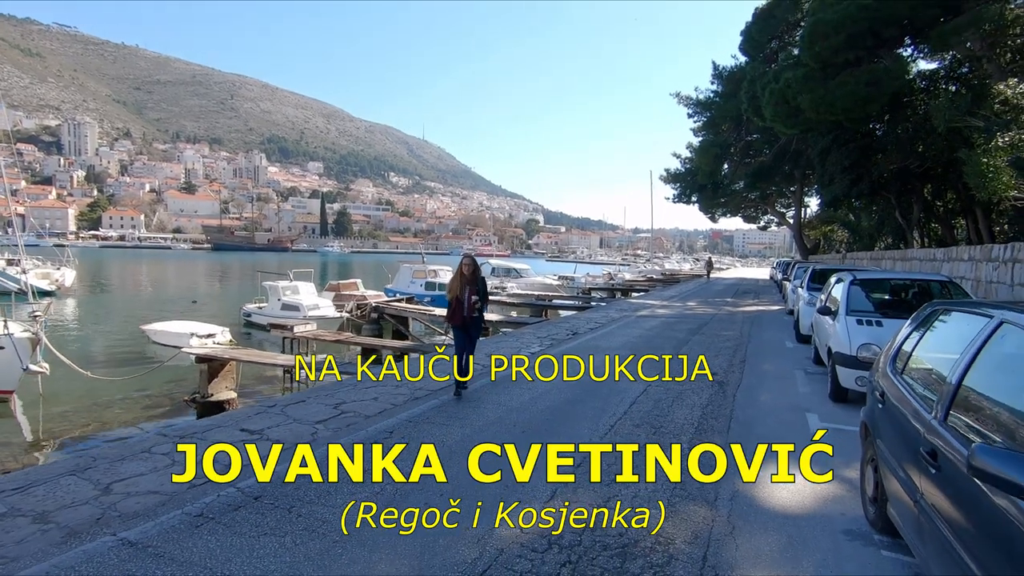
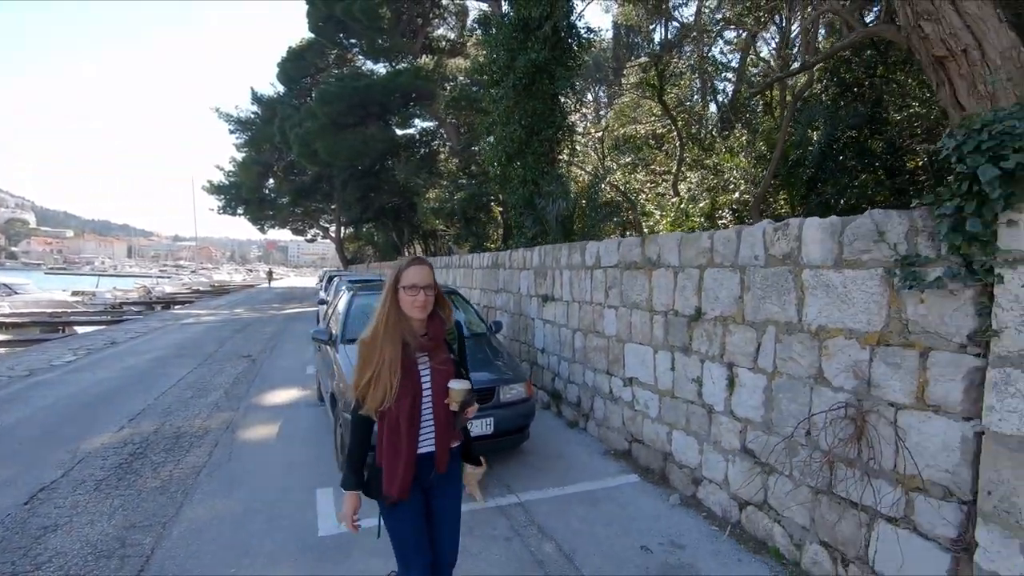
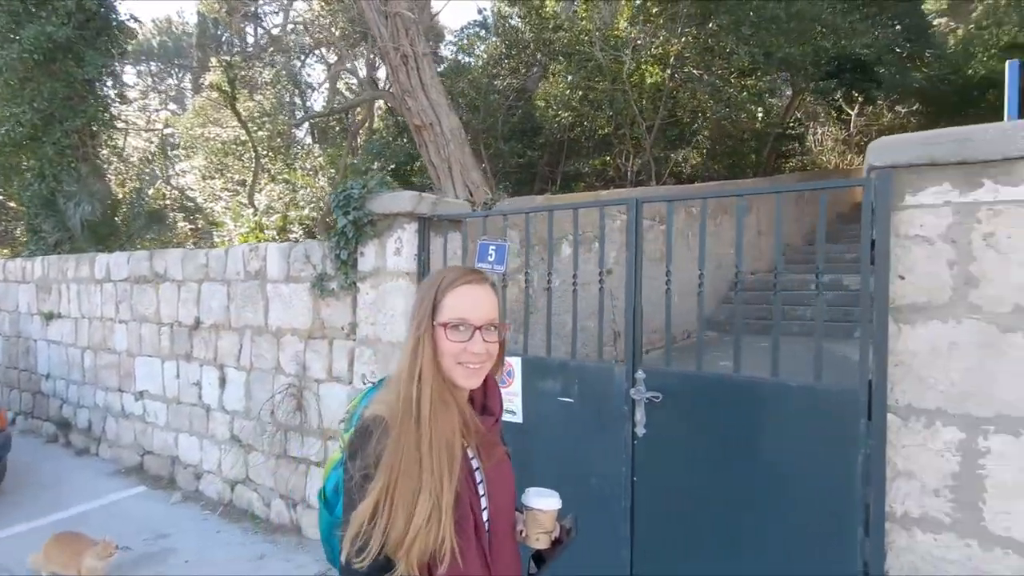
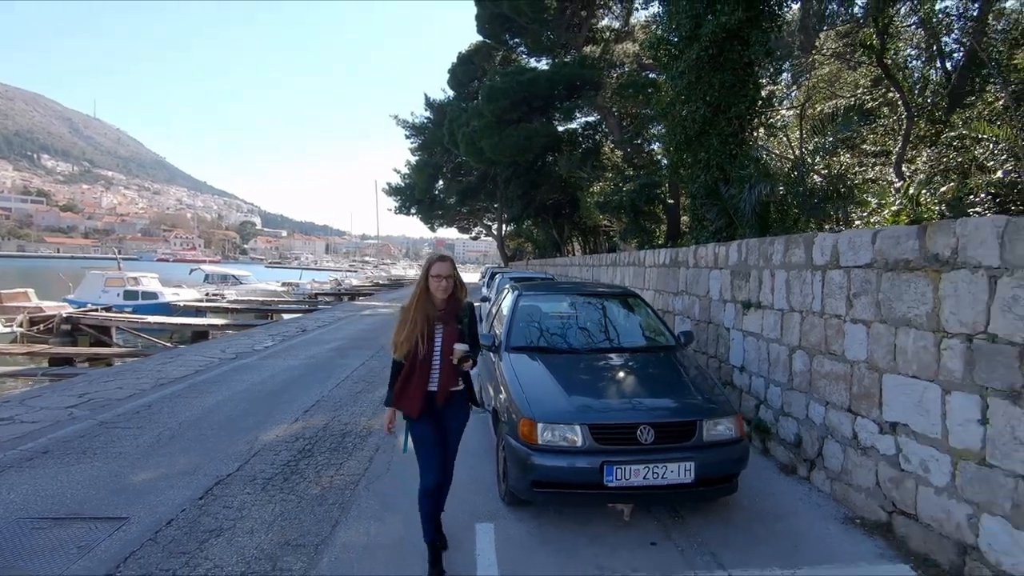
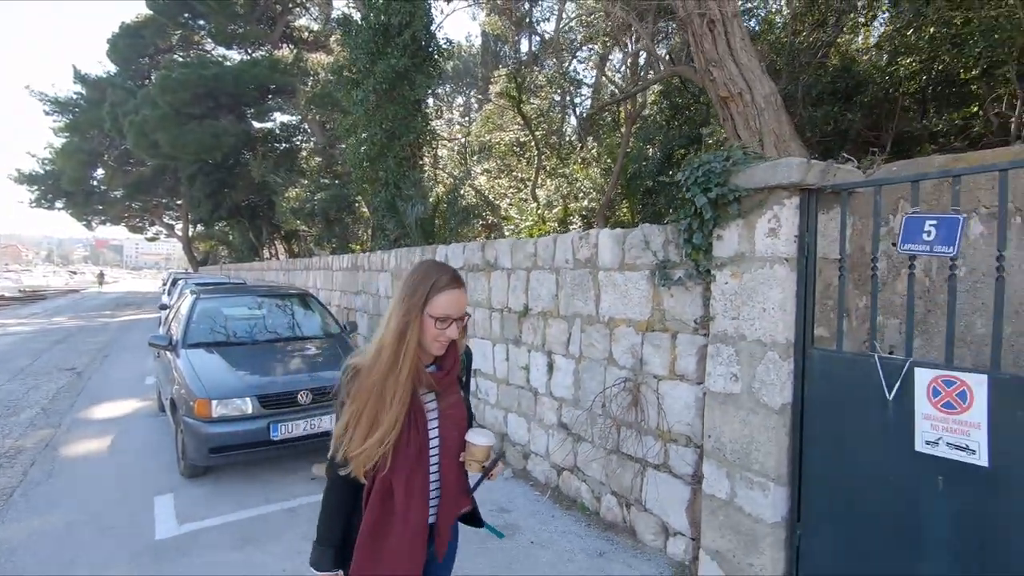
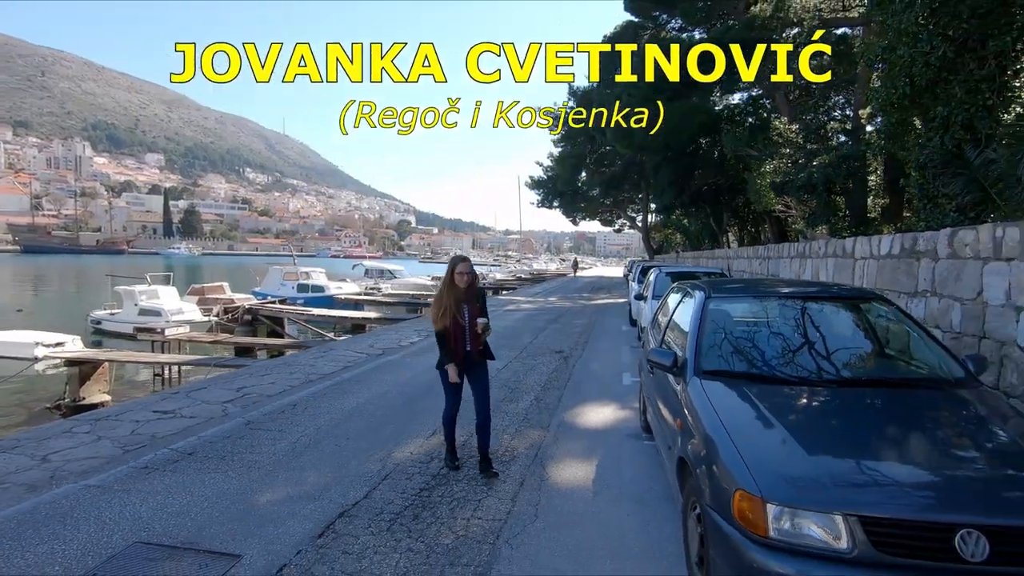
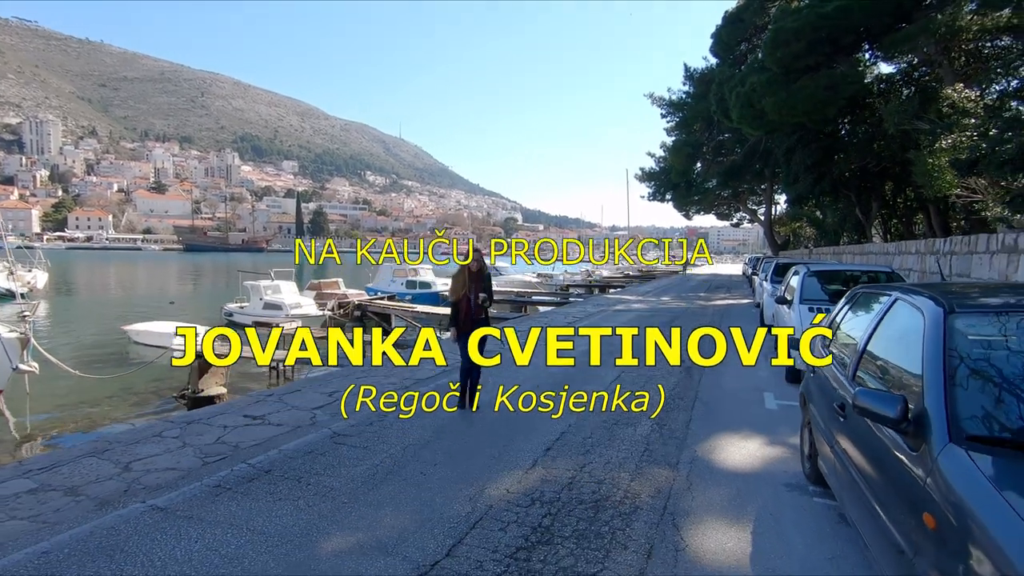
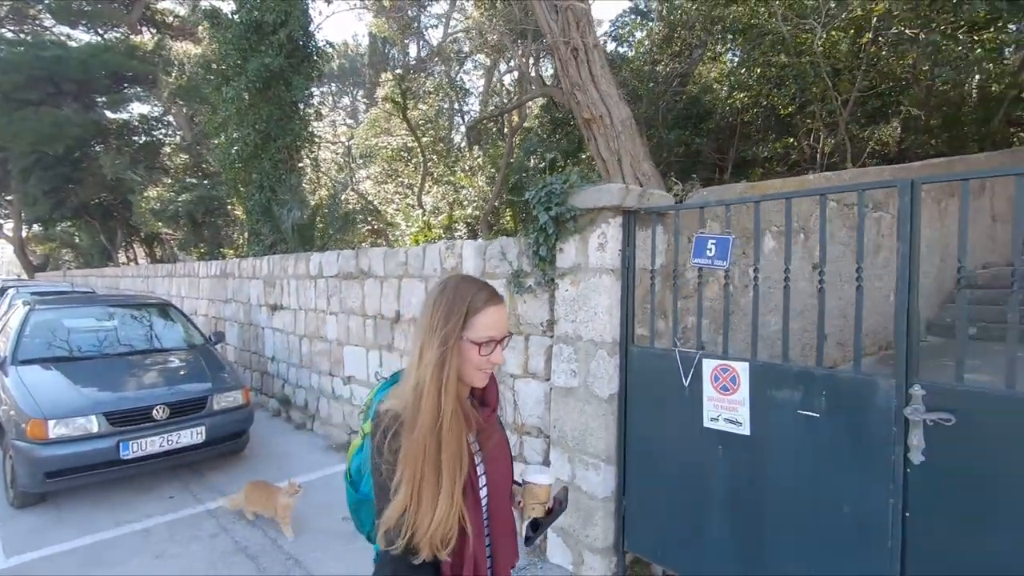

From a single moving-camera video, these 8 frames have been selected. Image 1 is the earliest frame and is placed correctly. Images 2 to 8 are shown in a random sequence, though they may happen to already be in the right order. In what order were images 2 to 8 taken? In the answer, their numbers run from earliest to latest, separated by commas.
7, 6, 4, 2, 5, 8, 3
